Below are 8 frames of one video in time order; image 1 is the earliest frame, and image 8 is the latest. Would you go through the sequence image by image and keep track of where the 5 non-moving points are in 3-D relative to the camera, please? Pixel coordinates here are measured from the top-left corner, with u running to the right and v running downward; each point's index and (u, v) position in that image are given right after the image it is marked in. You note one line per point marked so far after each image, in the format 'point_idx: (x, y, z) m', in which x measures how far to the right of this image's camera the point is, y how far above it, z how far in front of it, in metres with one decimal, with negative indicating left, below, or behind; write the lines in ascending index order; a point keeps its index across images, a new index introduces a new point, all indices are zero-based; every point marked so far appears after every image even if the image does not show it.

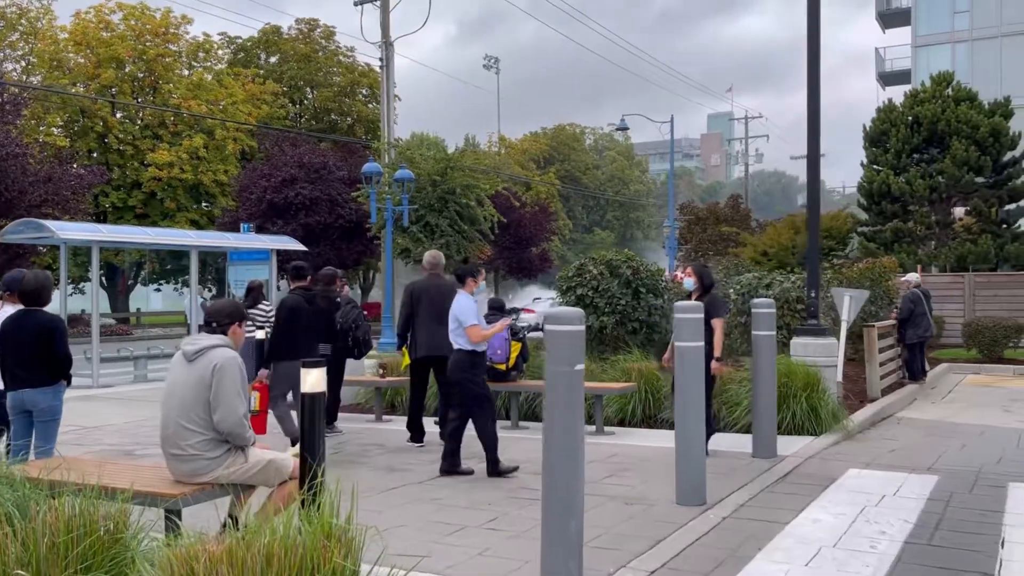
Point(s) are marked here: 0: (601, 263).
0: (+1.2, +0.4, +12.1) m
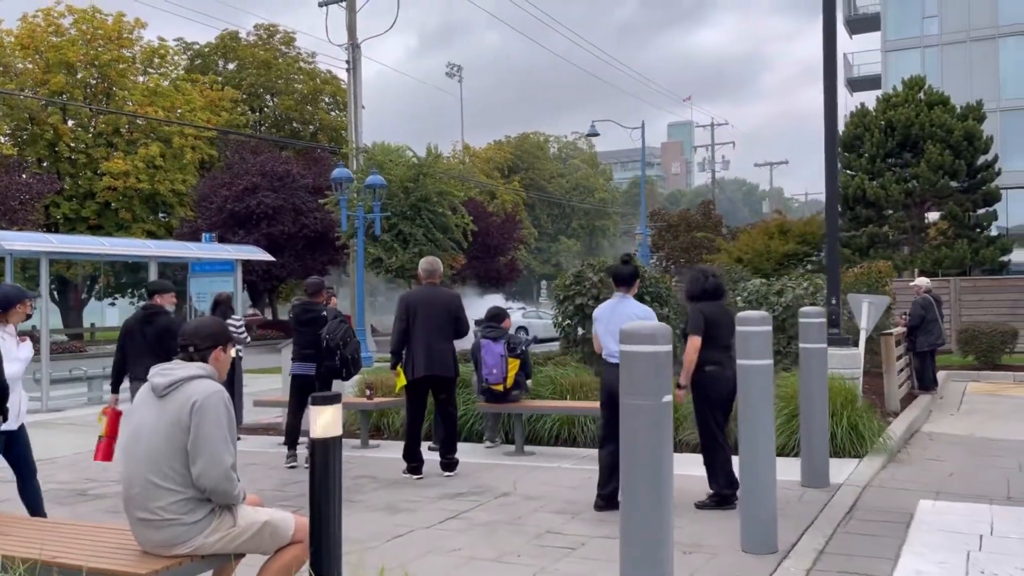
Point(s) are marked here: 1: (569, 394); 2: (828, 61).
0: (+1.2, +0.2, +11.2) m
1: (+0.6, -1.2, +9.4) m
2: (+3.7, +2.7, +10.0) m
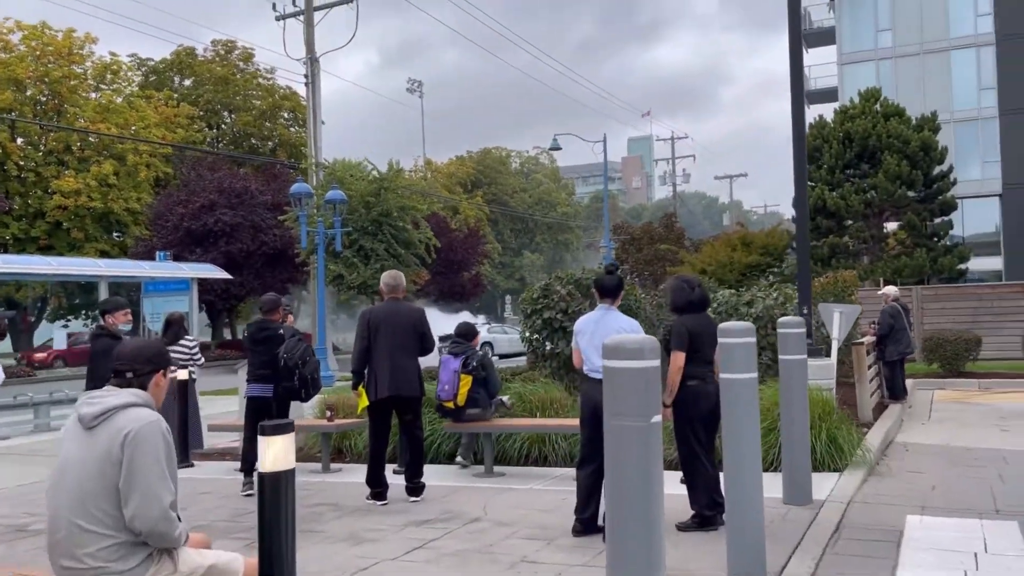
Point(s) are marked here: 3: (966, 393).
0: (+0.7, +0.1, +10.9) m
1: (+0.3, -1.3, +9.1) m
2: (+3.3, +2.6, +9.9) m
3: (+8.5, -1.9, +15.9) m
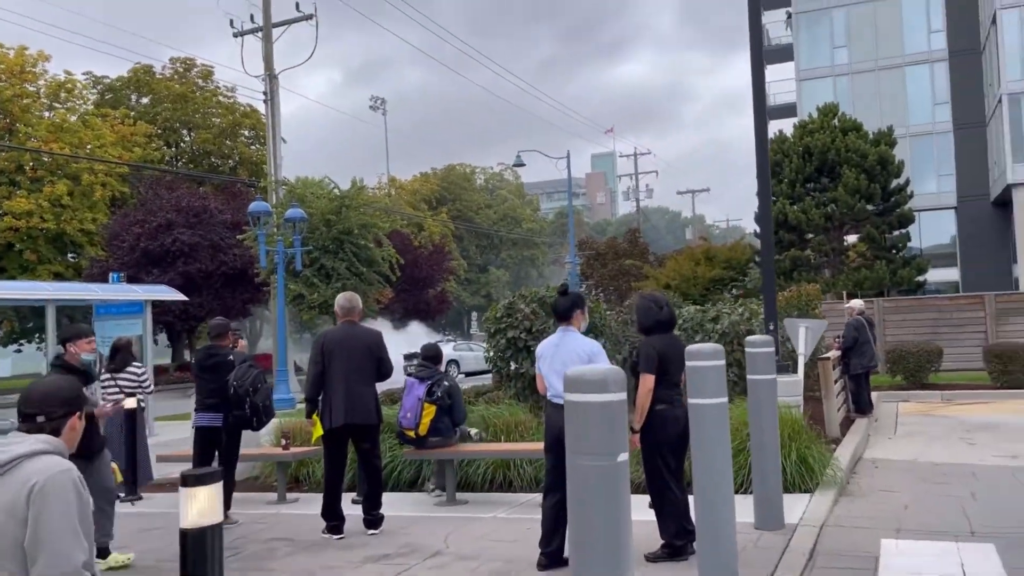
0: (+0.2, -0.2, +10.7) m
1: (-0.1, -1.5, +8.8) m
2: (+2.8, +2.4, +9.8) m
3: (+7.8, -2.2, +15.9) m
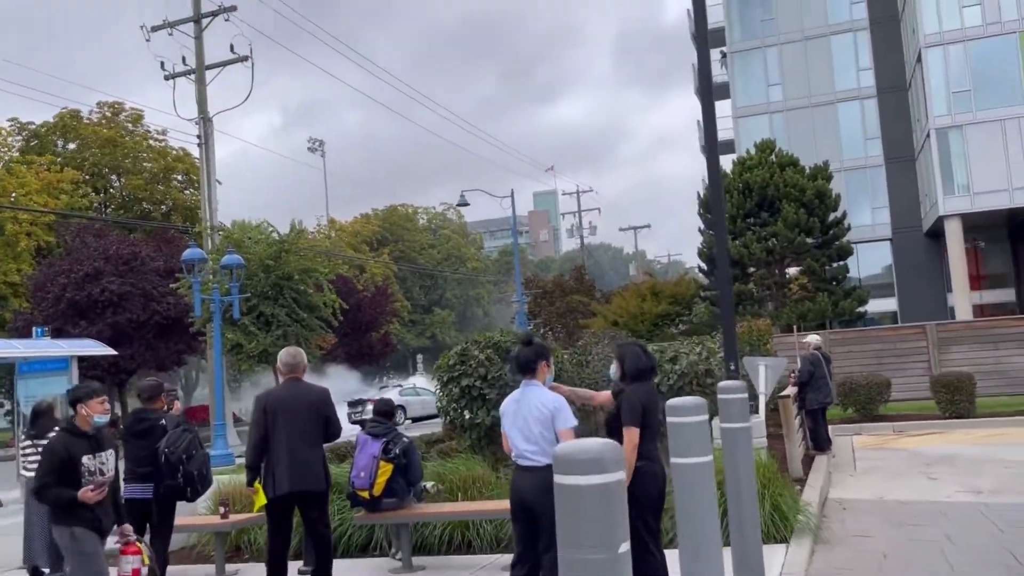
0: (-0.3, -0.7, +10.3) m
1: (-0.5, -2.0, +8.3) m
2: (+2.2, +1.9, +9.7) m
3: (+6.9, -2.8, +15.9) m
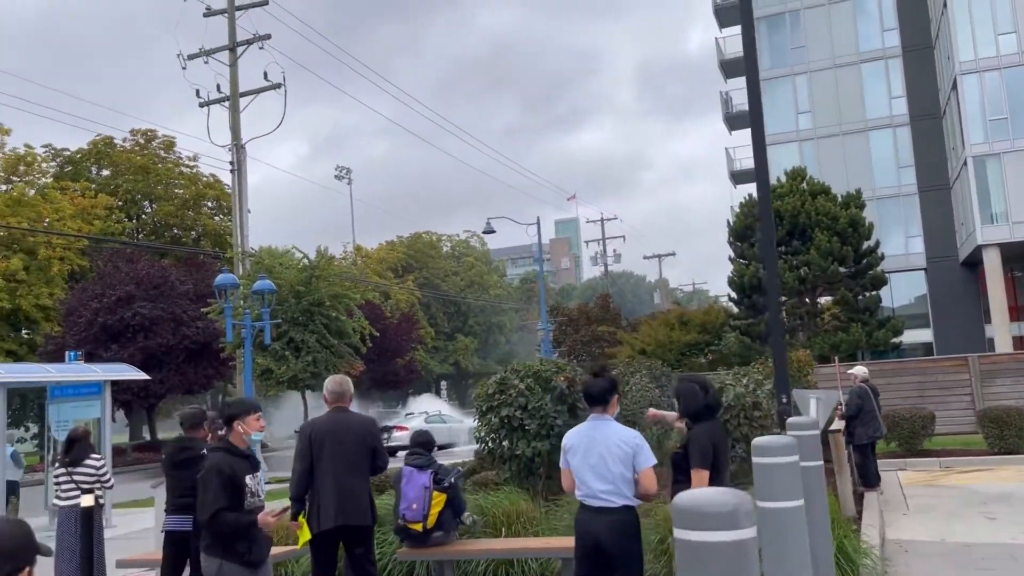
0: (+0.2, -1.0, +10.0) m
1: (-0.1, -2.3, +8.0) m
2: (+2.7, +1.6, +9.5) m
3: (+7.6, -3.3, +15.4) m
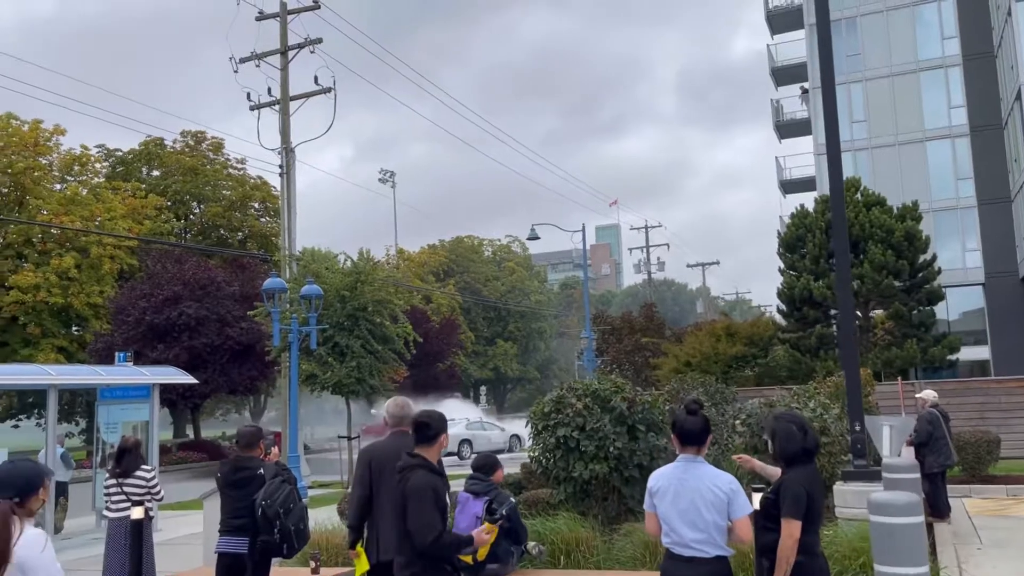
0: (+0.8, -1.2, +9.7) m
1: (+0.5, -2.4, +7.7) m
2: (+3.4, +1.4, +9.0) m
3: (+8.4, -3.7, +14.7) m
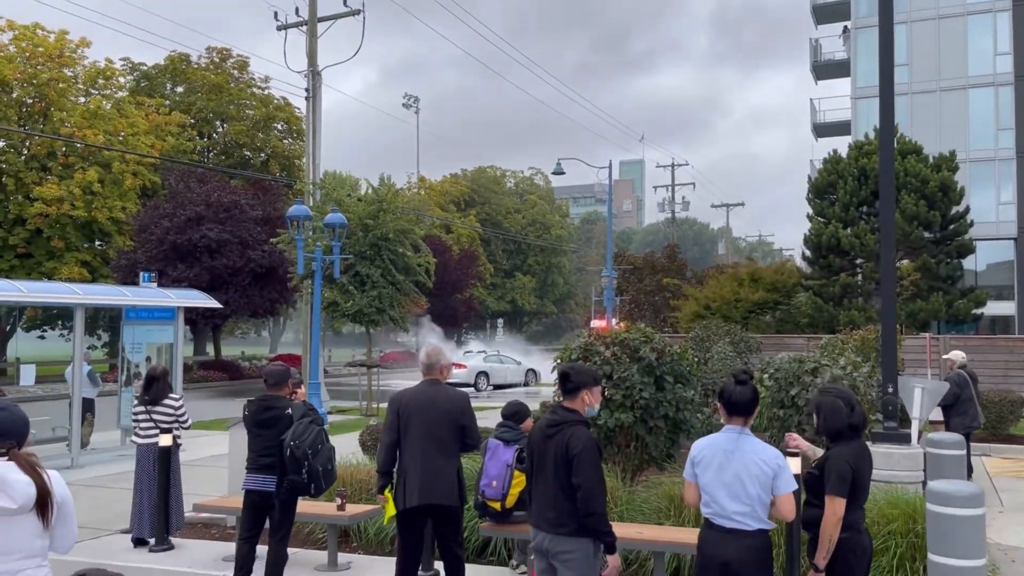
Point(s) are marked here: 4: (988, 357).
0: (+1.1, -0.6, +9.6) m
1: (+0.7, -2.0, +7.7) m
2: (+3.8, +1.8, +8.7) m
3: (+8.7, -3.0, +14.6) m
4: (+10.9, -1.6, +19.5) m
